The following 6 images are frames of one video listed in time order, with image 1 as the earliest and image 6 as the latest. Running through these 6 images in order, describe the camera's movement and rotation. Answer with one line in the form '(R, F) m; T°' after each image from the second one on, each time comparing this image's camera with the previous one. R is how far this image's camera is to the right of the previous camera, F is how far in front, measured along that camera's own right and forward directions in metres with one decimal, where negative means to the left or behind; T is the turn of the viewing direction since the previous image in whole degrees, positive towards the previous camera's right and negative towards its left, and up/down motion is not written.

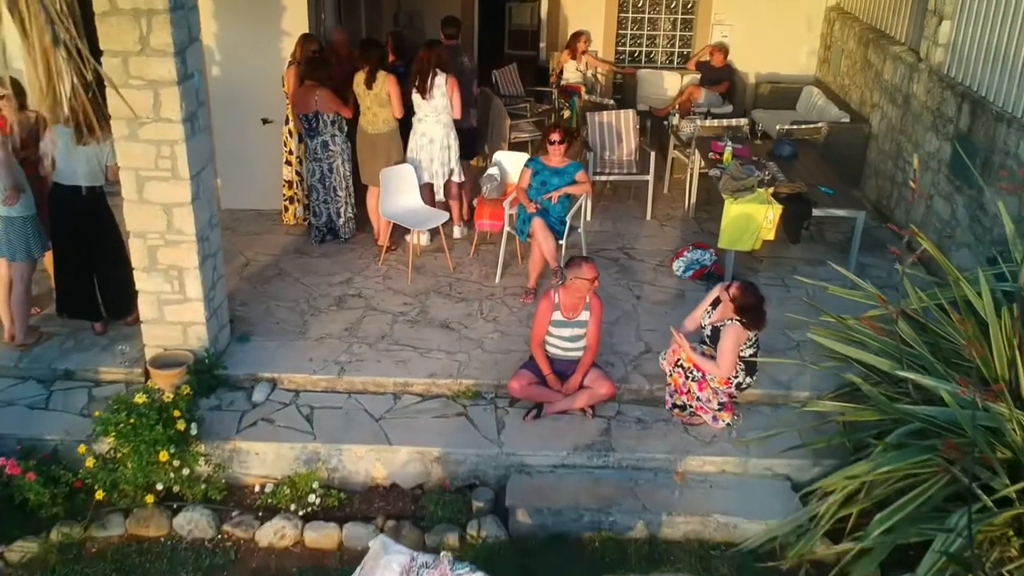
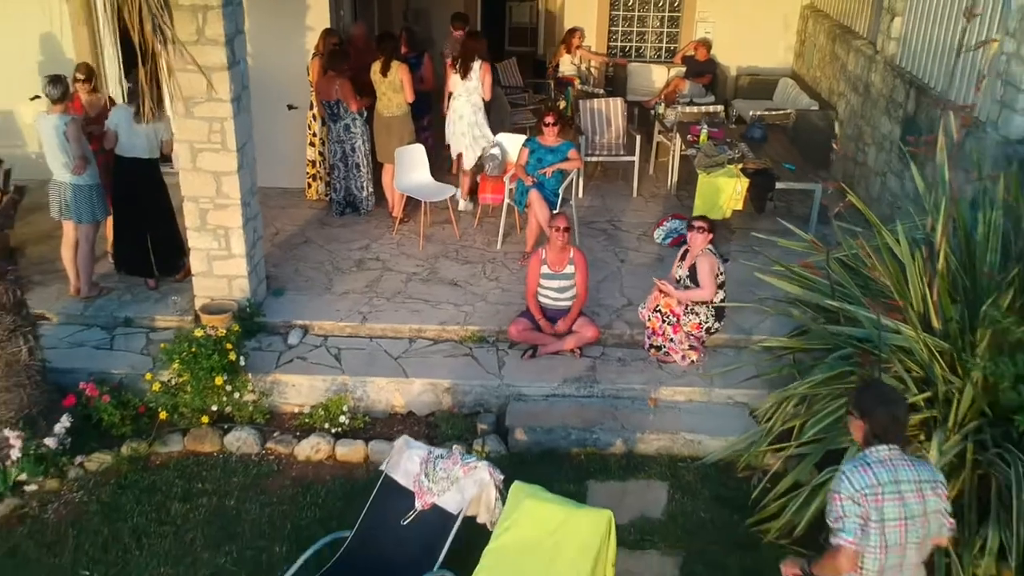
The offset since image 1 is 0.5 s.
(0.0, -0.9) m; 0°
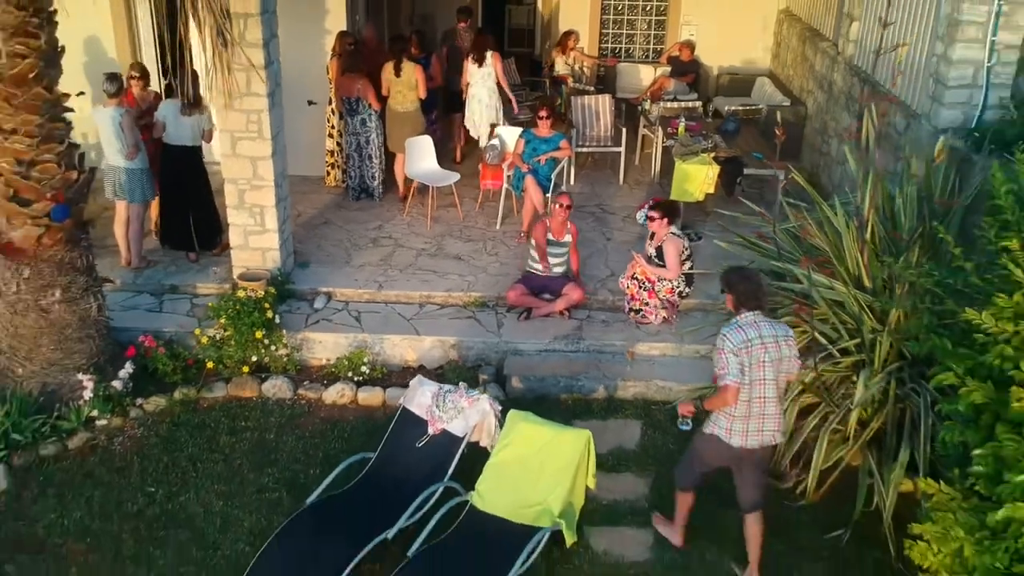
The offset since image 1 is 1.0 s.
(0.0, -0.9) m; 0°
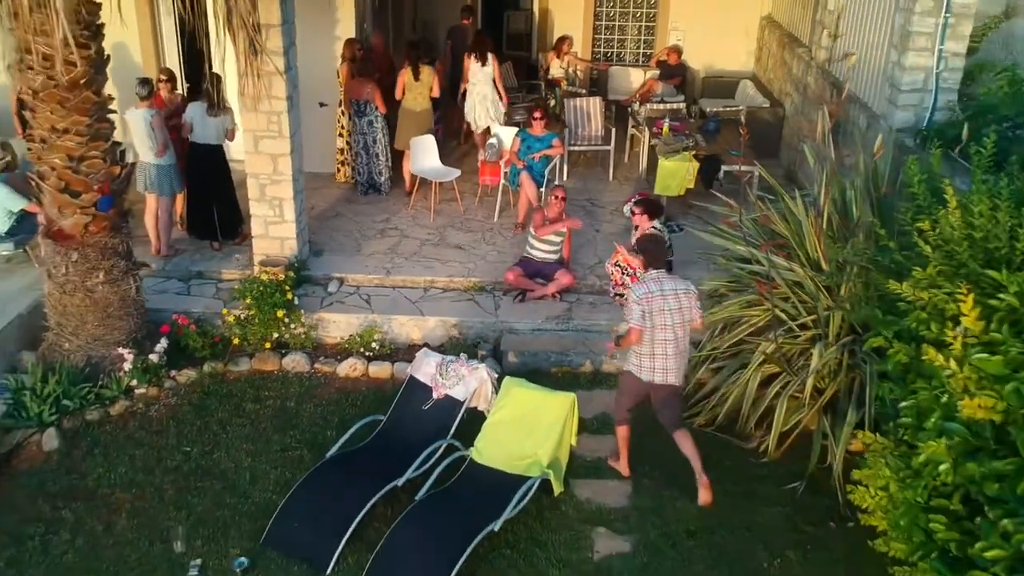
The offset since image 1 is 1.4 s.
(0.0, -0.7) m; 0°
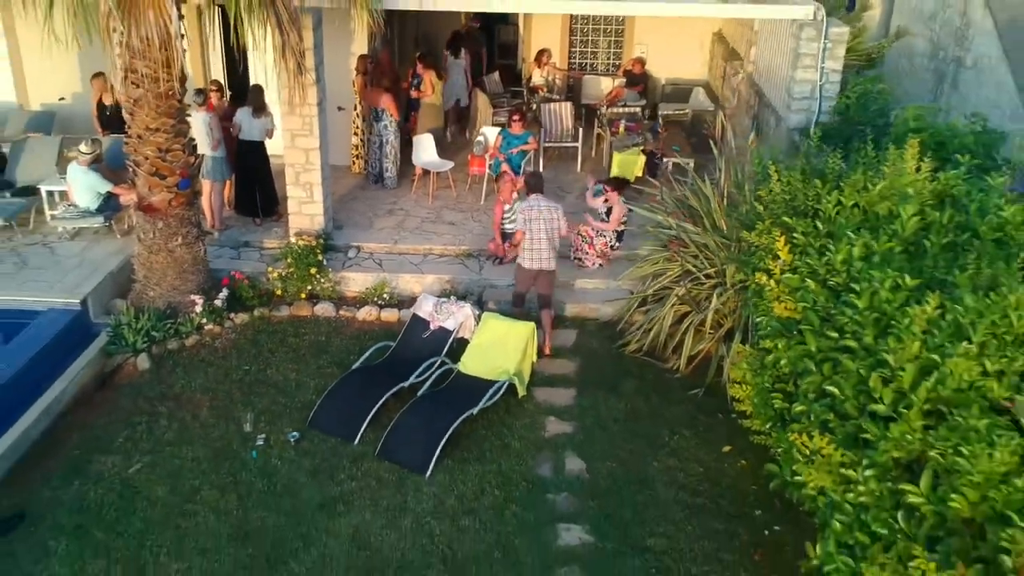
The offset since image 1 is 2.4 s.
(+0.2, -2.1) m; 0°
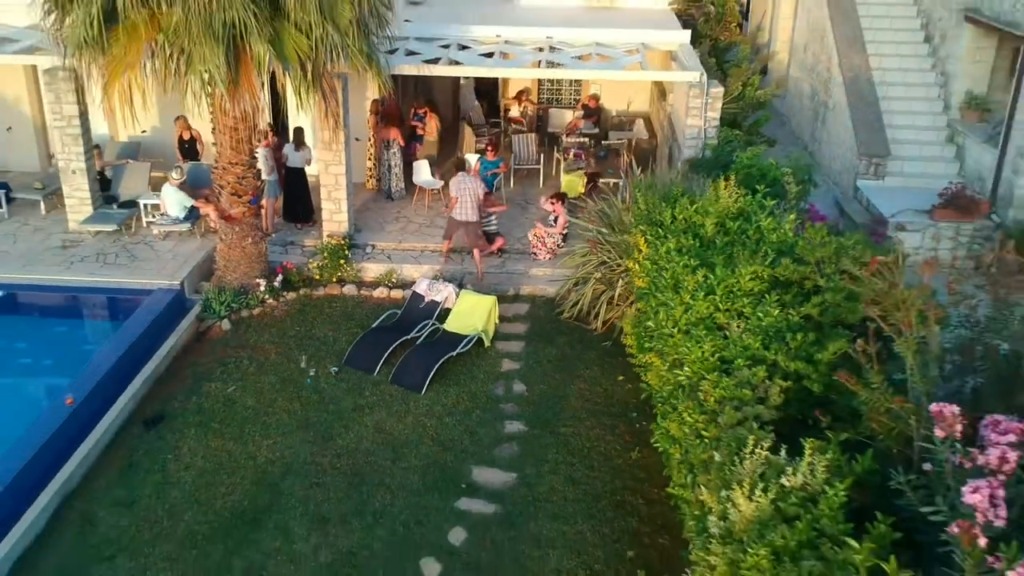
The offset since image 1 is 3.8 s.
(+0.4, -3.6) m; 0°
